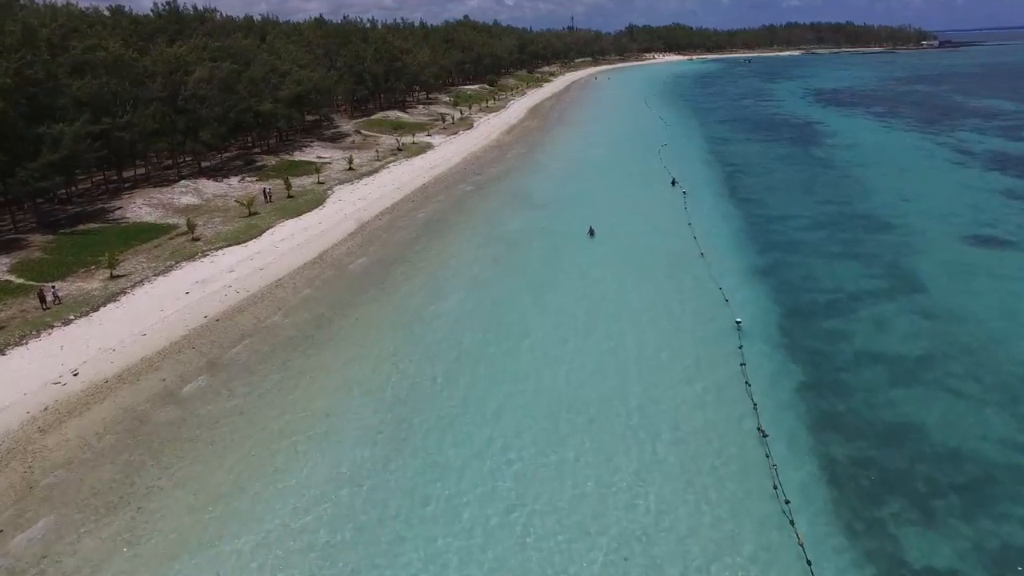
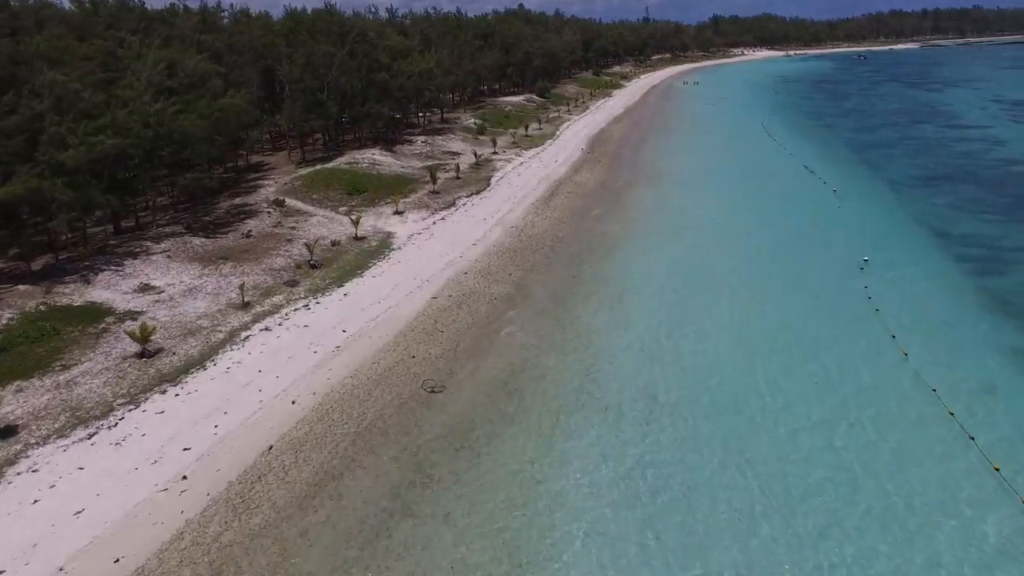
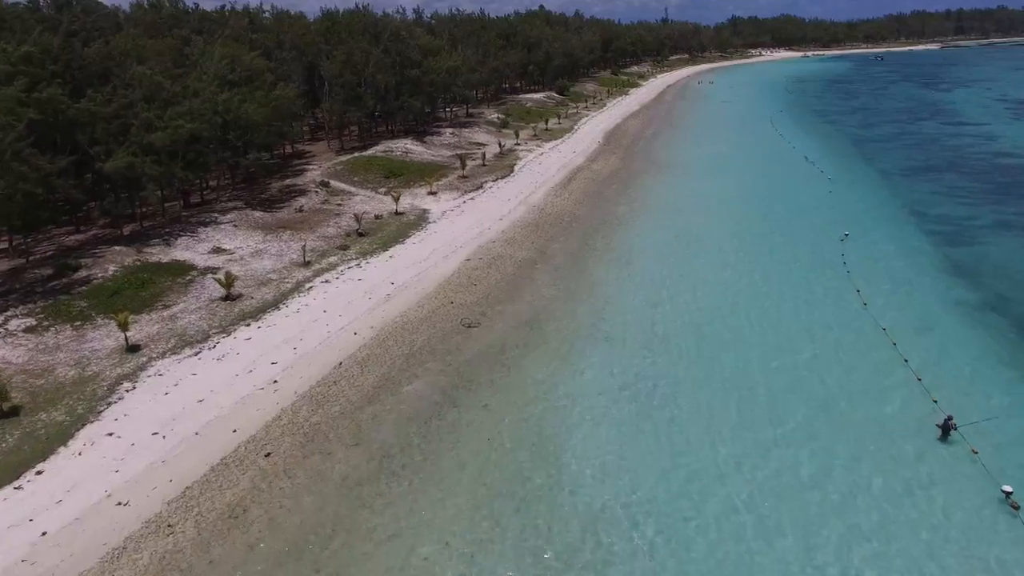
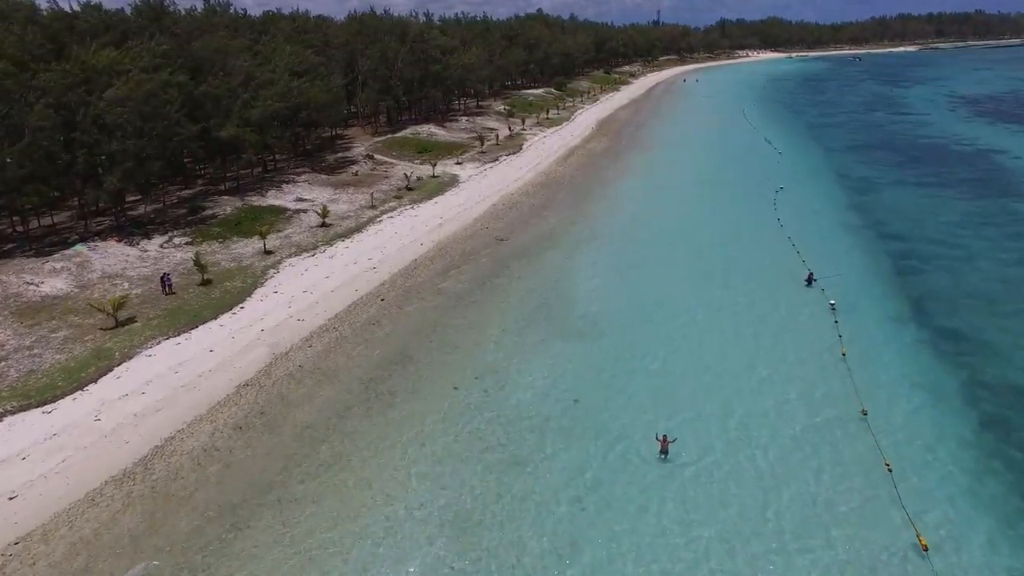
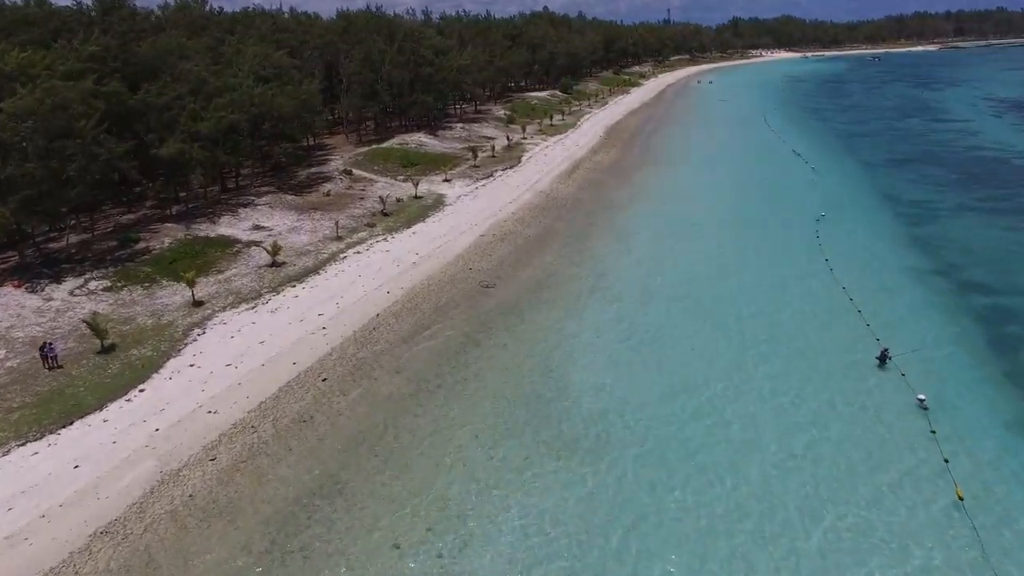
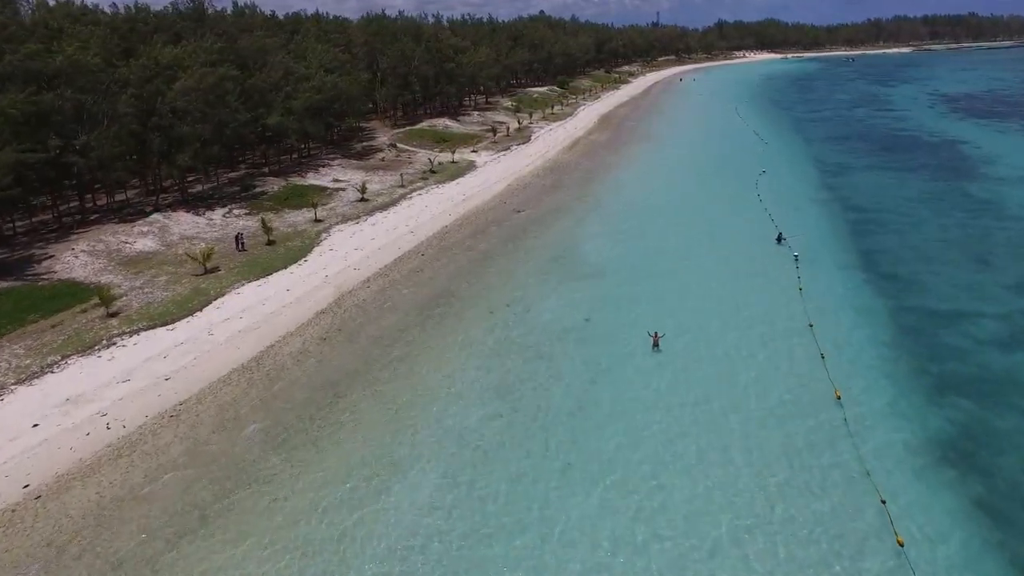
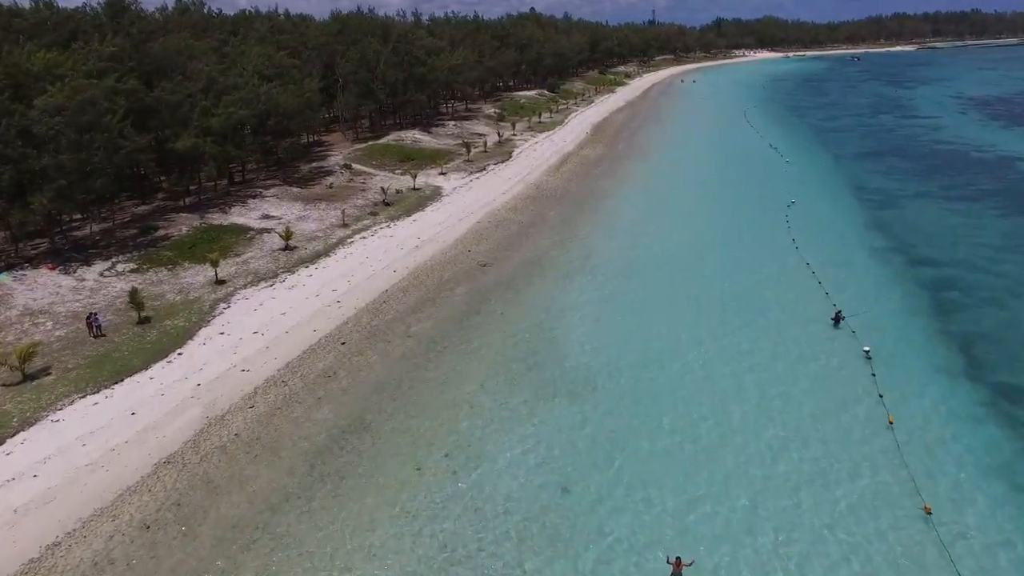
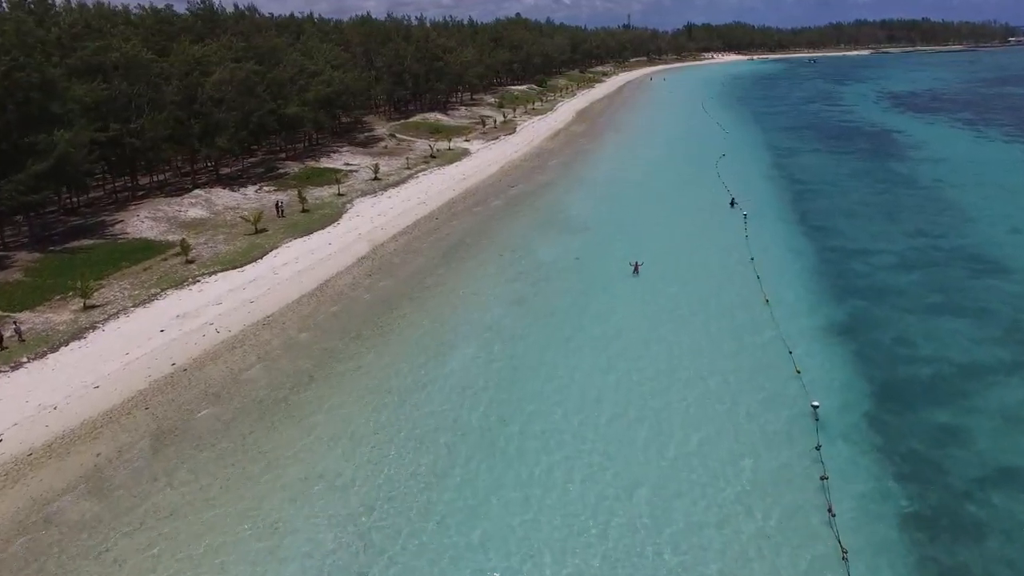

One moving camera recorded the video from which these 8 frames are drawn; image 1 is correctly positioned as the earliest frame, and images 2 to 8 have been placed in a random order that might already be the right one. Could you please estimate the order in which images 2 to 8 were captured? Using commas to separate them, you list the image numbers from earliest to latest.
8, 6, 4, 7, 5, 3, 2
